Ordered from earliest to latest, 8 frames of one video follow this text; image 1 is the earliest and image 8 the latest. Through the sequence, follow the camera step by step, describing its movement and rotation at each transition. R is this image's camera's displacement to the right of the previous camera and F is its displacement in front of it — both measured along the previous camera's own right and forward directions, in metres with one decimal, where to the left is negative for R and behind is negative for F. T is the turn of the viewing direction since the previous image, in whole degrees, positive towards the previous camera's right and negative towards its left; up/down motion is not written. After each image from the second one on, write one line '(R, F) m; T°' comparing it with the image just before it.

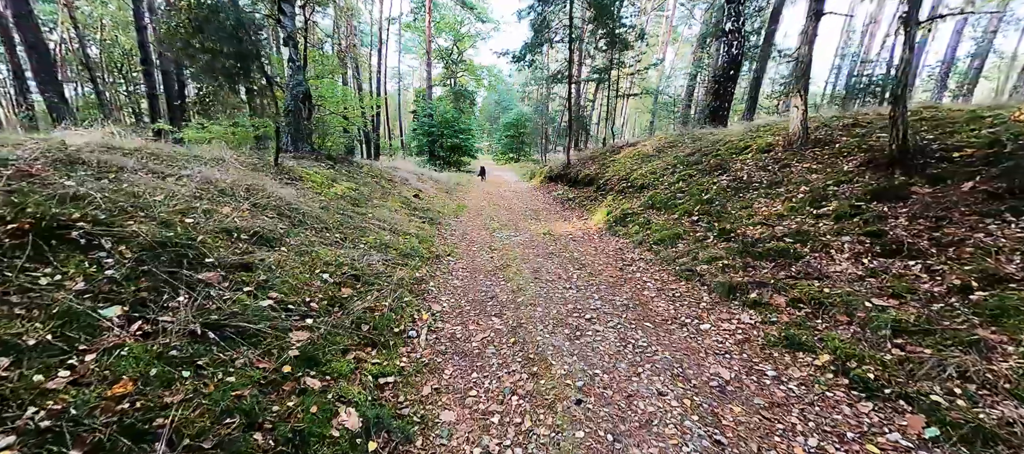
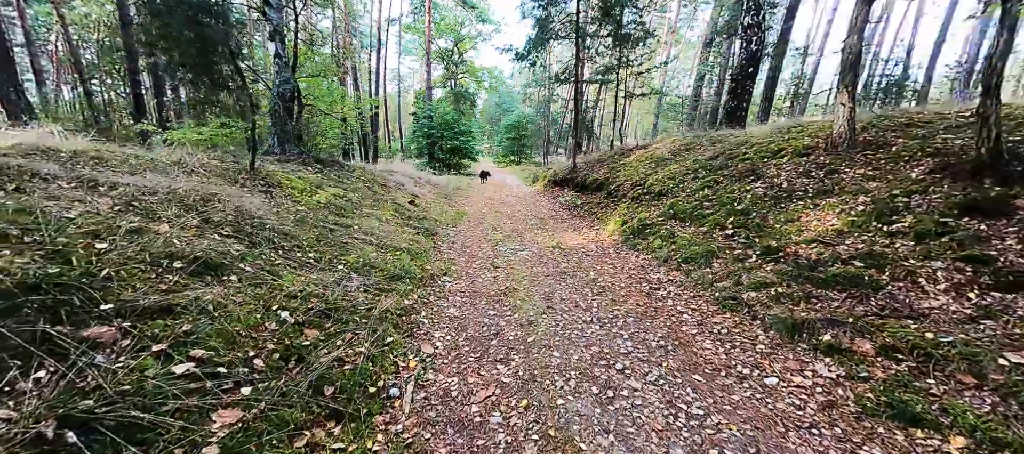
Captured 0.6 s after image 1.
(-0.1, +1.0) m; 0°
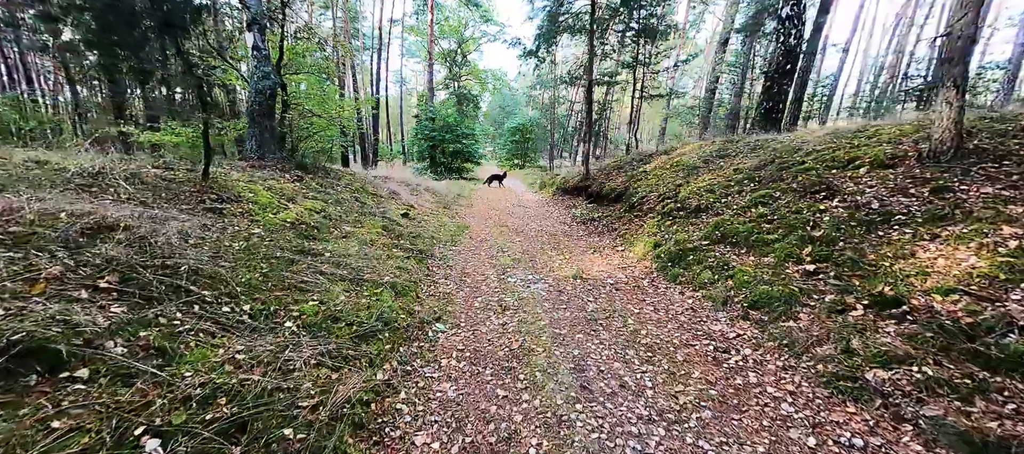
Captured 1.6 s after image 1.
(-0.2, +1.5) m; 0°
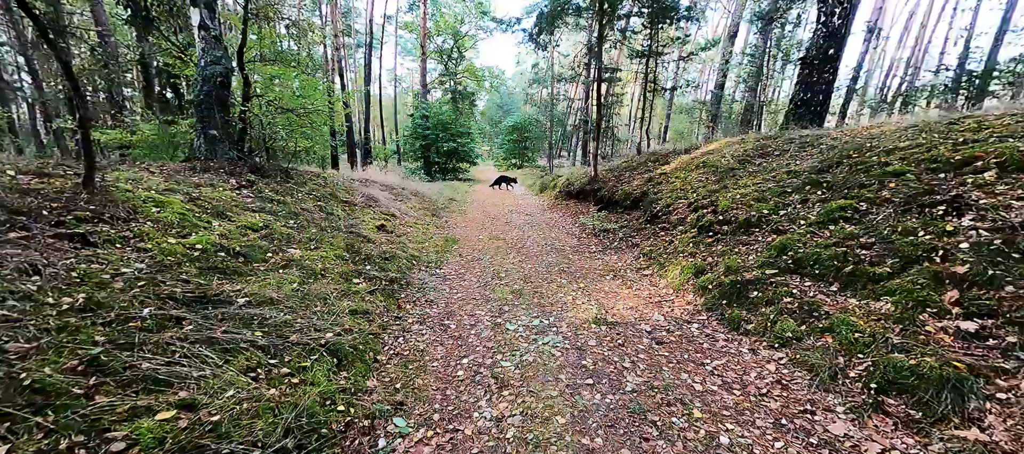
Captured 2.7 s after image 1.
(0.0, +1.8) m; 0°
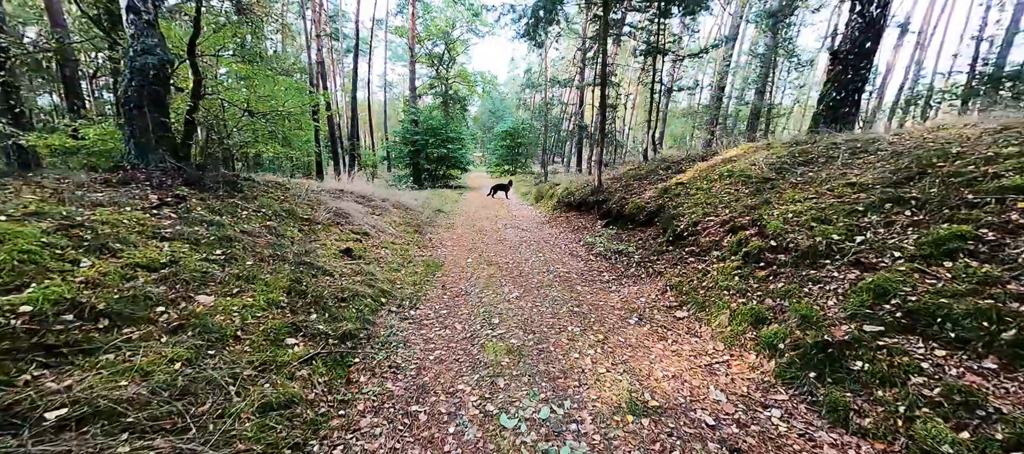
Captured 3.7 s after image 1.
(0.0, +1.5) m; +1°
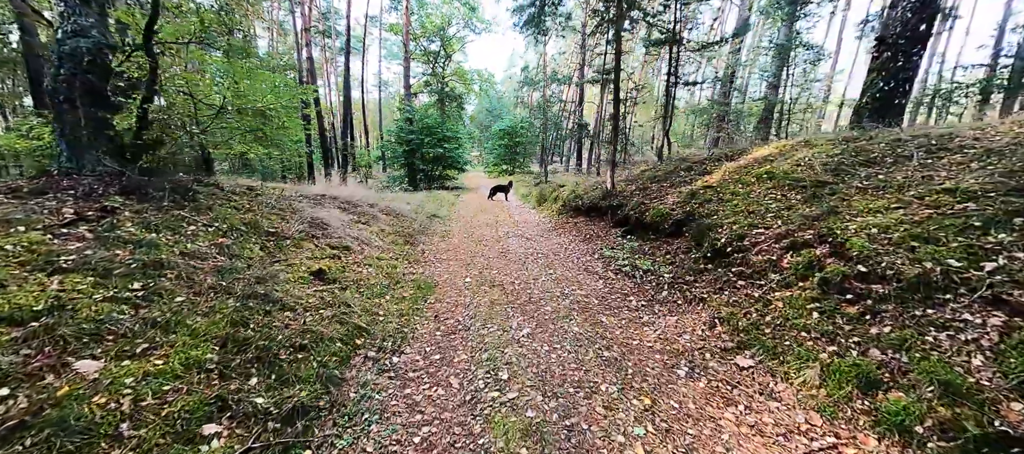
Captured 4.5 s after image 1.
(-0.2, +1.2) m; 0°
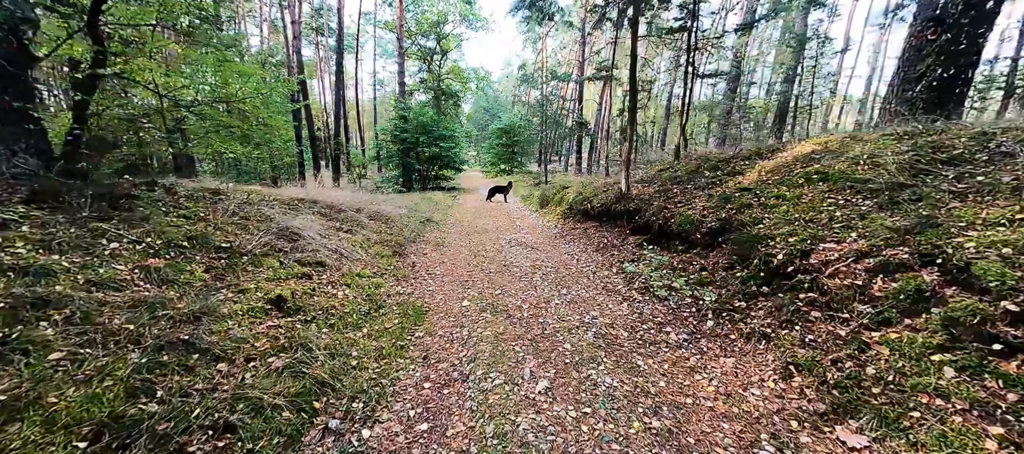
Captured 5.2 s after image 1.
(-0.1, +1.2) m; 0°
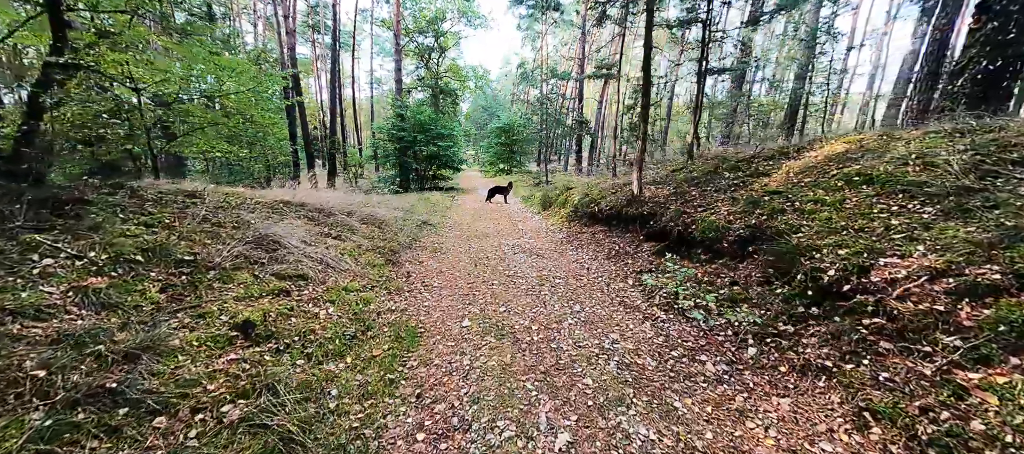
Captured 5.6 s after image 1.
(-0.1, +0.7) m; 0°
